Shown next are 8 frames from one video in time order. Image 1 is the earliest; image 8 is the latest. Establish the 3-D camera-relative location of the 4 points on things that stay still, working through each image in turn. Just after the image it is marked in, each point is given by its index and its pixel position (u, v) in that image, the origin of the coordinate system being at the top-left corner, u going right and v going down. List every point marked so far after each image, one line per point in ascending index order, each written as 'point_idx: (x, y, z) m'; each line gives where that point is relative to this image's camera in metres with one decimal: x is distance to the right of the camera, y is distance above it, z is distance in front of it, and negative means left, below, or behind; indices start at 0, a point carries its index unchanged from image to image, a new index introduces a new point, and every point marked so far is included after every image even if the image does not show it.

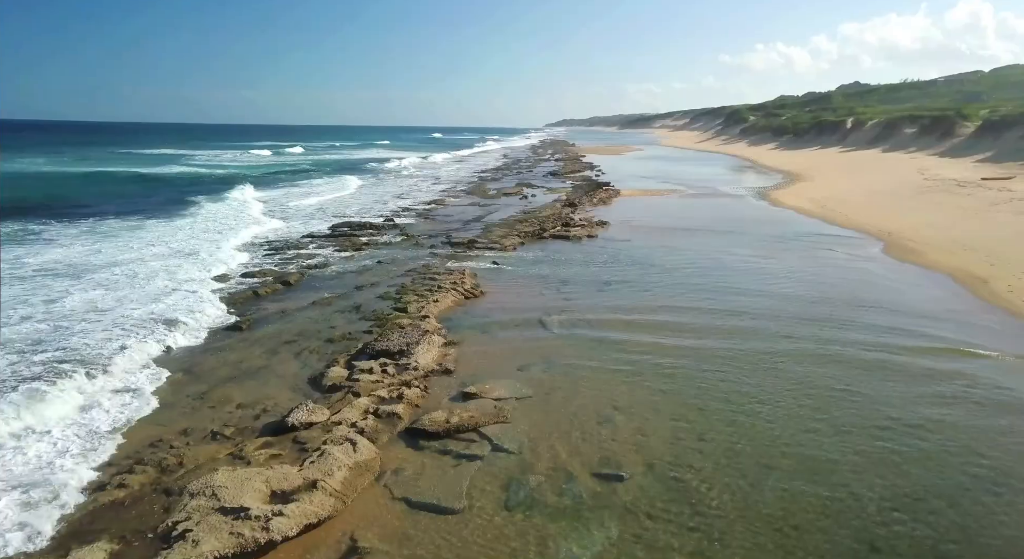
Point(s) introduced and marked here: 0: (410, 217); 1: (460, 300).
0: (-3.3, +1.9, +19.7) m
1: (-0.9, -0.4, +10.6) m
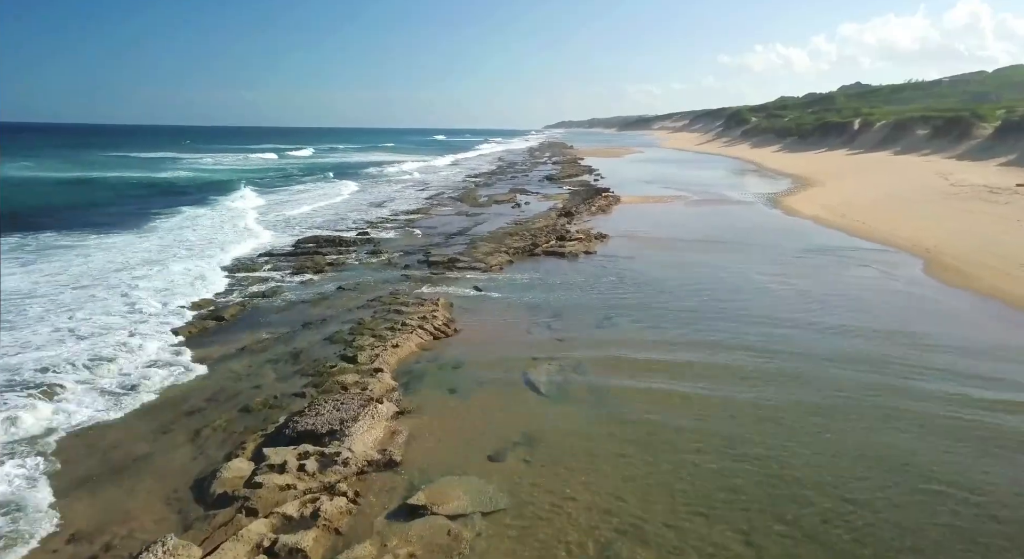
0: (-3.6, +1.4, +17.8) m
1: (-1.2, -0.9, +8.7) m
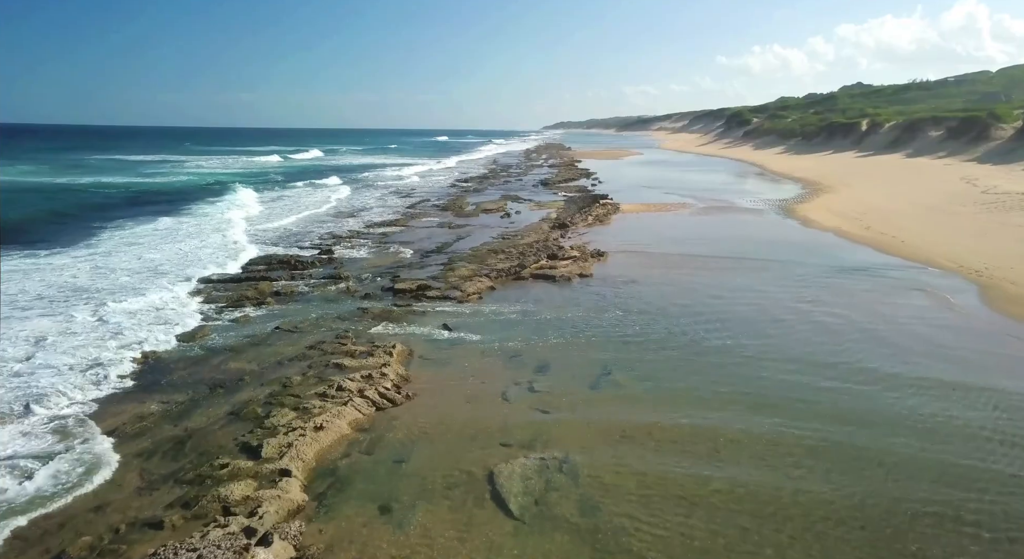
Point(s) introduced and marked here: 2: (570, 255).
0: (-3.9, +0.8, +15.7) m
1: (-1.5, -1.5, +6.6) m
2: (+1.4, +0.6, +15.1) m
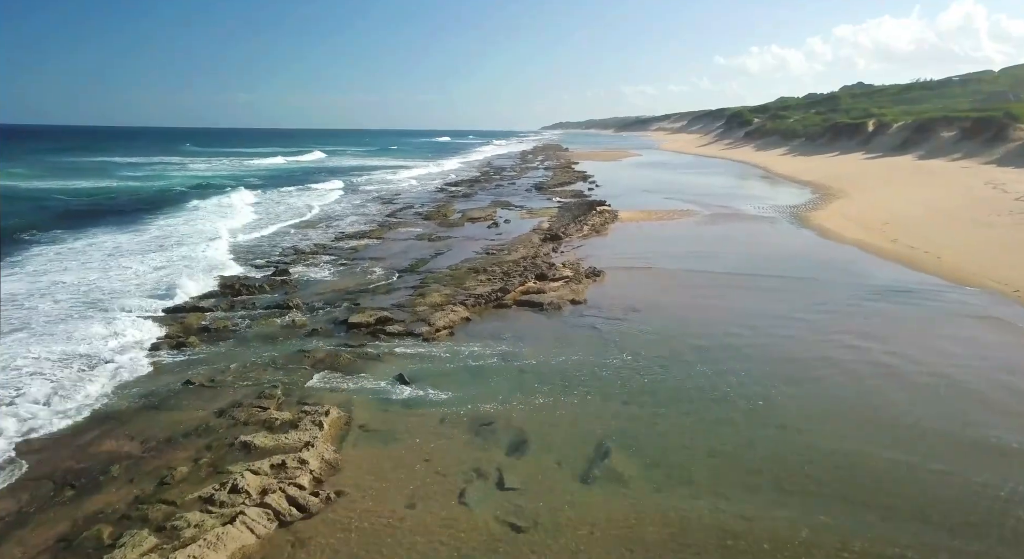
0: (-4.3, +0.3, +13.8) m
1: (-1.9, -2.0, +4.7) m
2: (+1.1, +0.1, +13.2) m
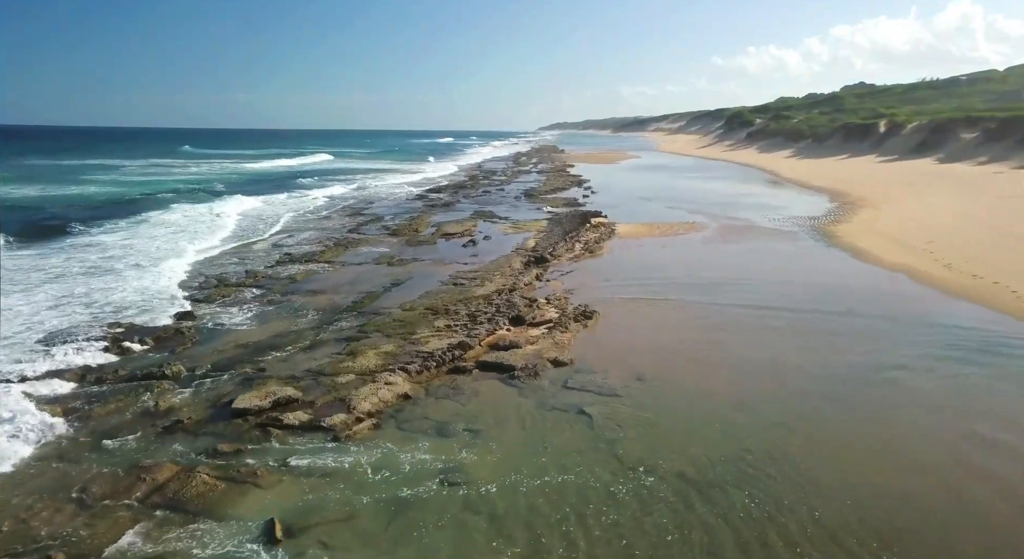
0: (-4.8, -0.5, +10.9) m
1: (-2.4, -2.7, +1.8) m
2: (+0.5, -0.7, +10.3) m
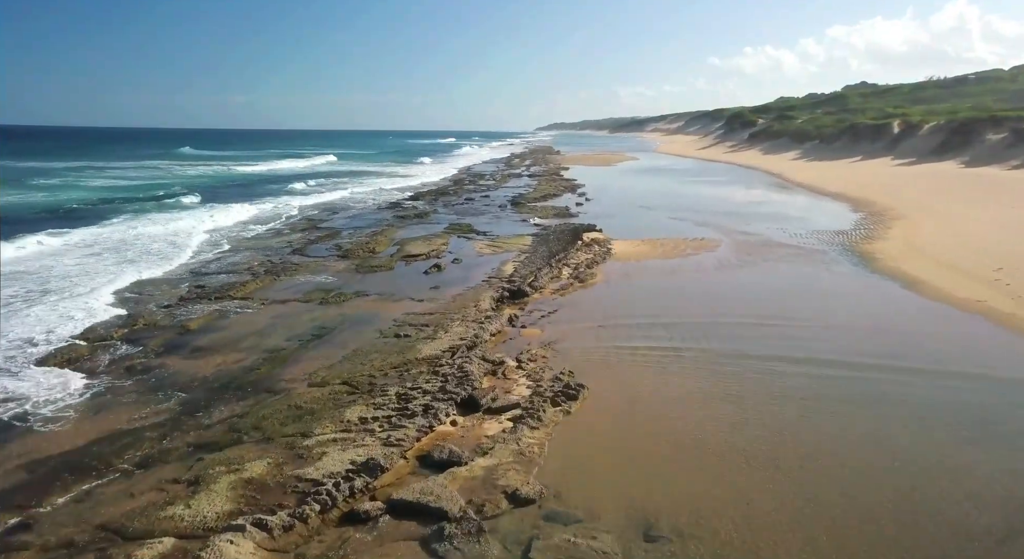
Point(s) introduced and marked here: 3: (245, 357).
0: (-5.4, -1.2, +7.7) m
1: (-2.9, -3.5, -1.4) m
2: (-0.1, -1.5, +7.2) m
3: (-3.7, -1.0, +8.7) m
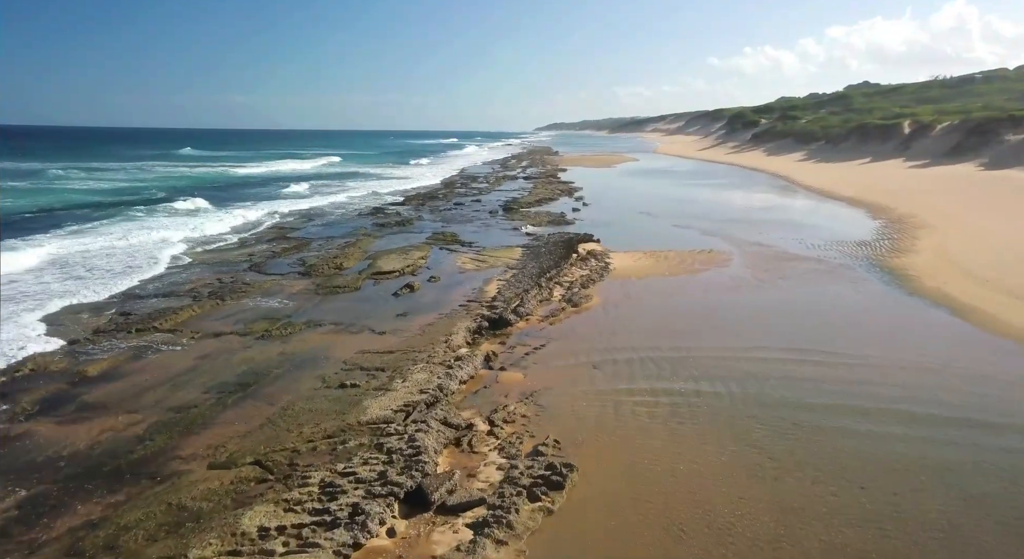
0: (-5.7, -1.7, +5.8) m
1: (-3.3, -3.9, -3.2) m
2: (-0.4, -1.9, +5.3) m
3: (-4.1, -1.5, +6.9) m
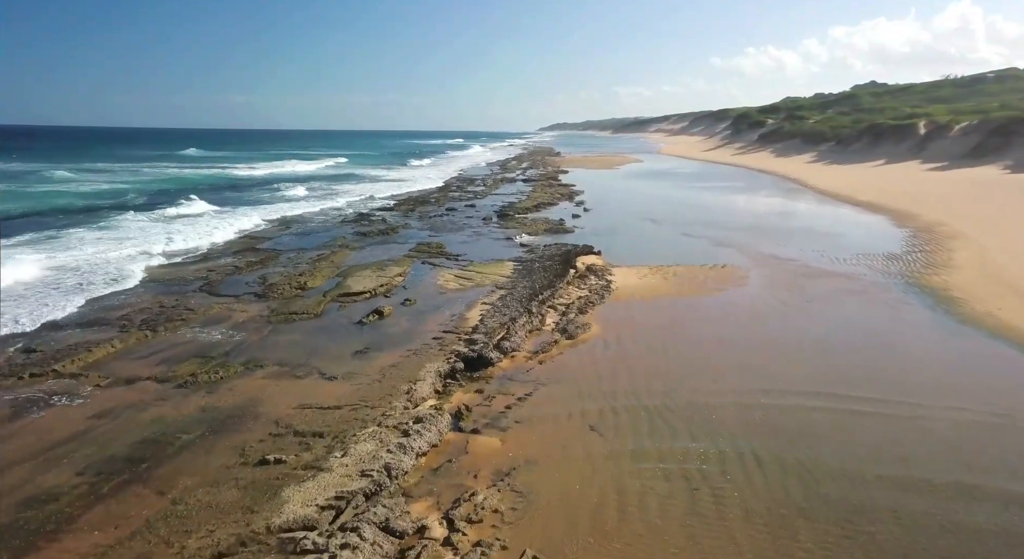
0: (-6.0, -2.1, +4.1) m
1: (-3.6, -4.3, -5.0) m
2: (-0.7, -2.3, +3.5) m
3: (-4.3, -1.9, +5.1) m
